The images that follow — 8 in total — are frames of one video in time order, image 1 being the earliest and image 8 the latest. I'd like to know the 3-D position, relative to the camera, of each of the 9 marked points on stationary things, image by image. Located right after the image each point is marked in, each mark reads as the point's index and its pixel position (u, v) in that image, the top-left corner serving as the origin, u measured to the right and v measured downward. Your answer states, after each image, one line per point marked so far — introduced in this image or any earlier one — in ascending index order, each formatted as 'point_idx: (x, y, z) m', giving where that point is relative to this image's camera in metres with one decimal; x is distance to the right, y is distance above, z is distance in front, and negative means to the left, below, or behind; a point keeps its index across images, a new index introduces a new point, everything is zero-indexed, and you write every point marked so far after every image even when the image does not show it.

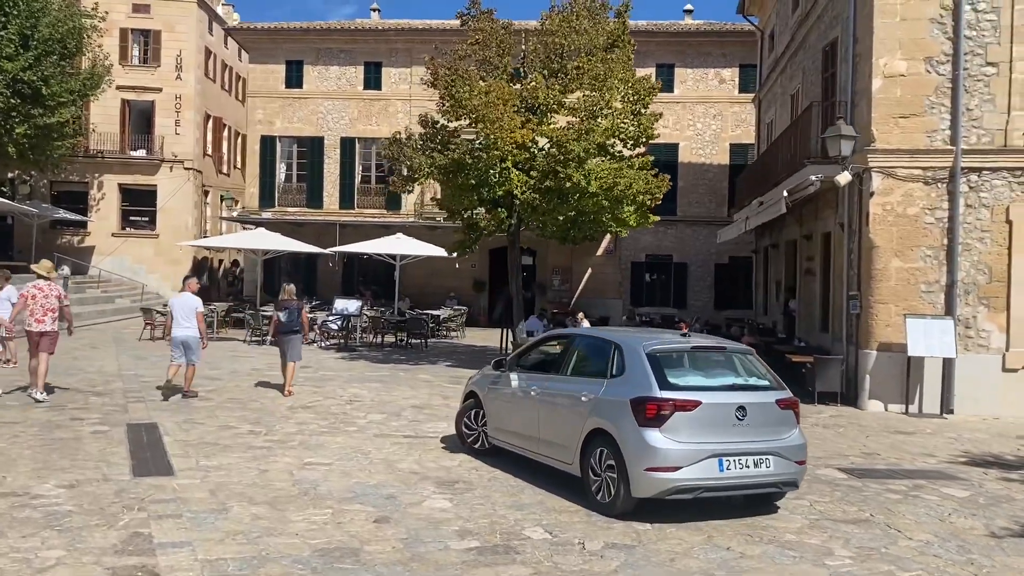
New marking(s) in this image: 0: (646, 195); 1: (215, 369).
0: (+2.1, +1.4, +13.5) m
1: (-4.7, -1.3, +13.9) m
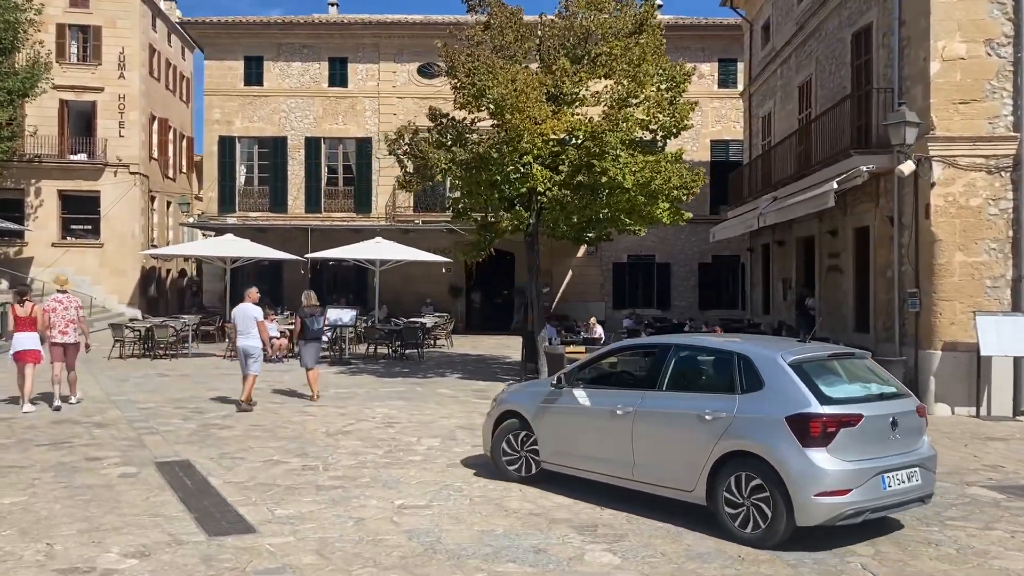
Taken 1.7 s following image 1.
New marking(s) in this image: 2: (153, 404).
0: (+2.5, +1.4, +12.6) m
1: (-4.3, -1.4, +12.5) m
2: (-4.4, -1.4, +10.8) m
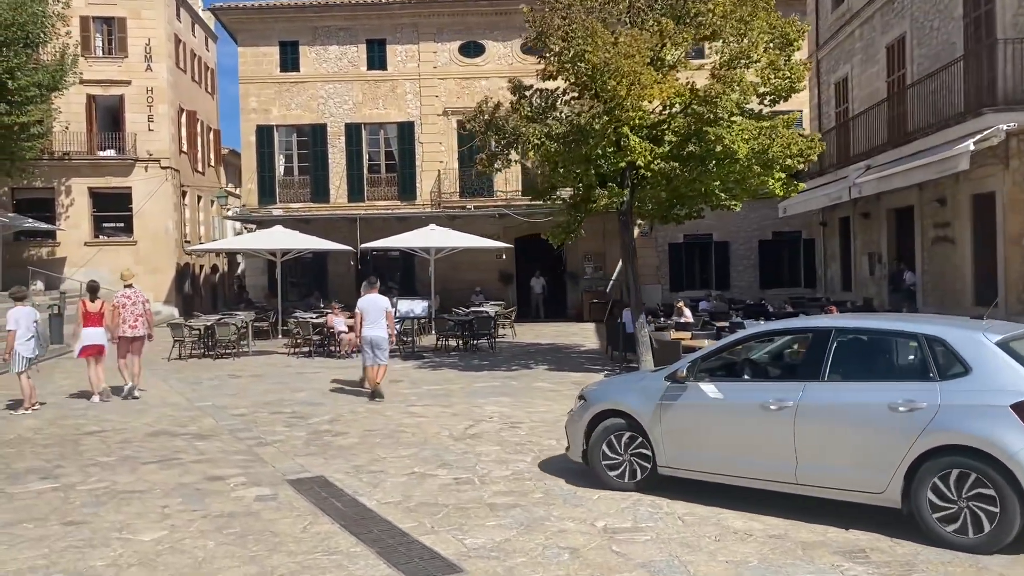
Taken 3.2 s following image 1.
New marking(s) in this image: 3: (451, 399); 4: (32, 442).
0: (+3.8, +1.7, +11.6) m
1: (-2.9, -1.3, +11.6) m
2: (-3.0, -1.4, +9.9) m
3: (-0.8, -1.4, +10.7) m
4: (-4.4, -1.4, +8.0) m
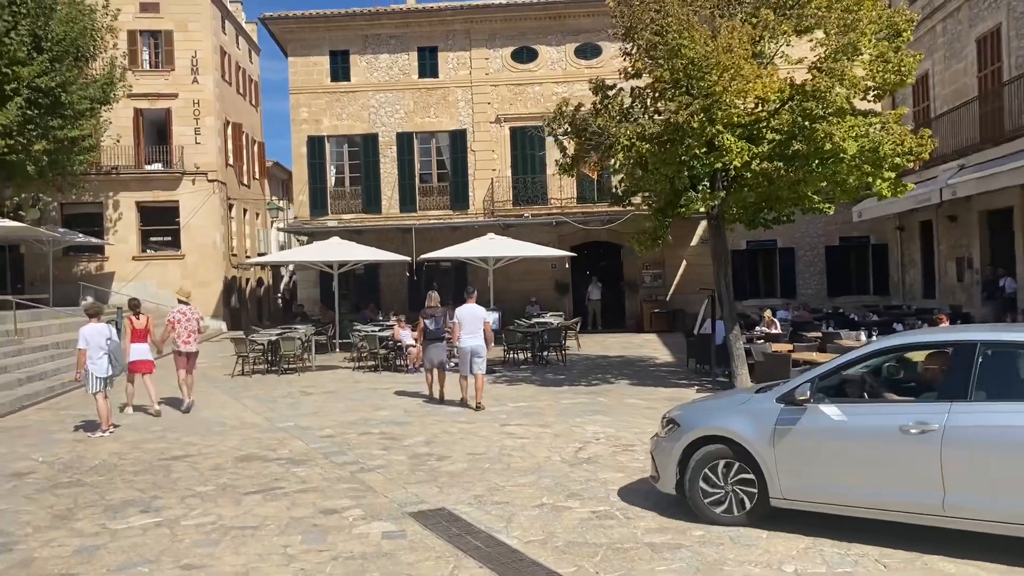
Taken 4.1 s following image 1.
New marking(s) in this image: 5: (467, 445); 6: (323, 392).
0: (+4.9, +1.6, +10.8) m
1: (-1.7, -1.5, +11.0) m
2: (-1.9, -1.5, +9.3) m
3: (+0.4, -1.5, +10.1) m
4: (-3.4, -1.5, +7.5) m
5: (-0.4, -1.5, +8.4) m
6: (-2.7, -1.5, +12.8) m
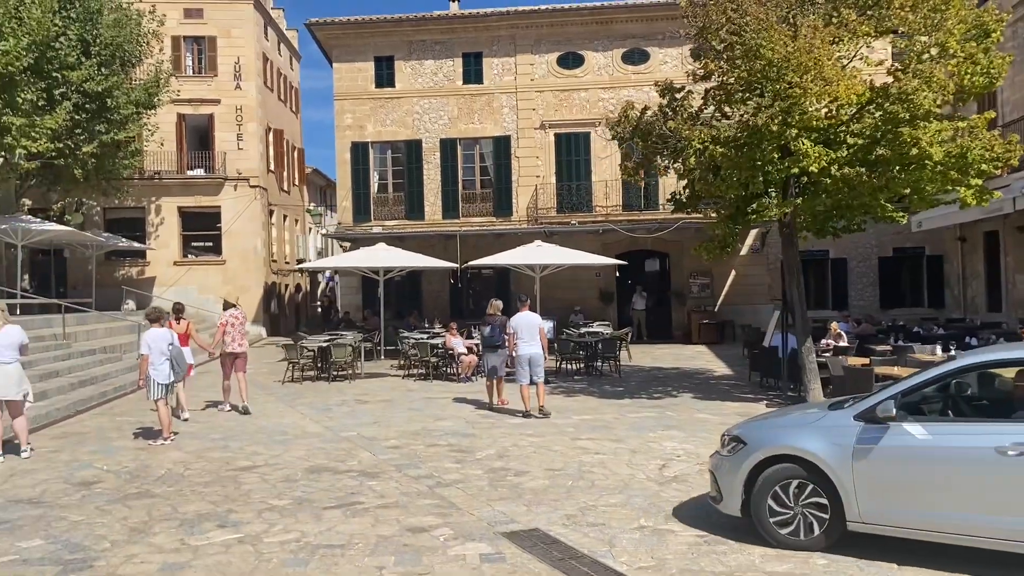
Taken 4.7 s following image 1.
0: (+5.7, +1.5, +10.3) m
1: (-0.9, -1.6, +10.7) m
2: (-1.2, -1.6, +9.0) m
3: (+1.1, -1.6, +9.7) m
4: (-2.7, -1.6, +7.2) m
5: (+0.3, -1.6, +8.0) m
6: (-1.9, -1.6, +12.5) m
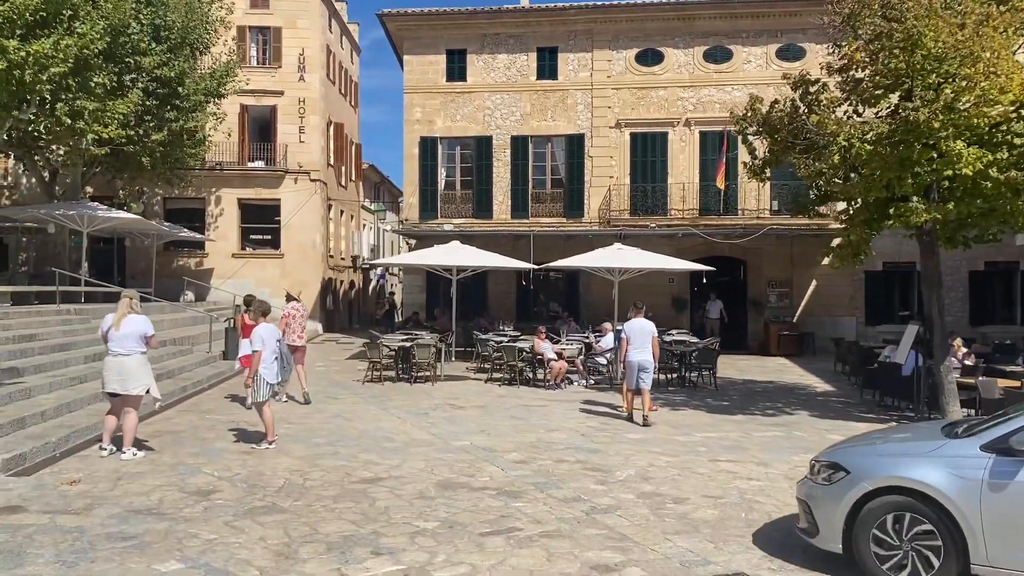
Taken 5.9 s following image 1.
0: (+7.1, +1.3, +9.3) m
1: (+0.4, -1.6, +9.9) m
2: (+0.1, -1.6, +8.2) m
3: (+2.4, -1.6, +8.9) m
4: (-1.5, -1.5, +6.6) m
5: (+1.5, -1.6, +7.2) m
6: (-0.5, -1.6, +11.7) m
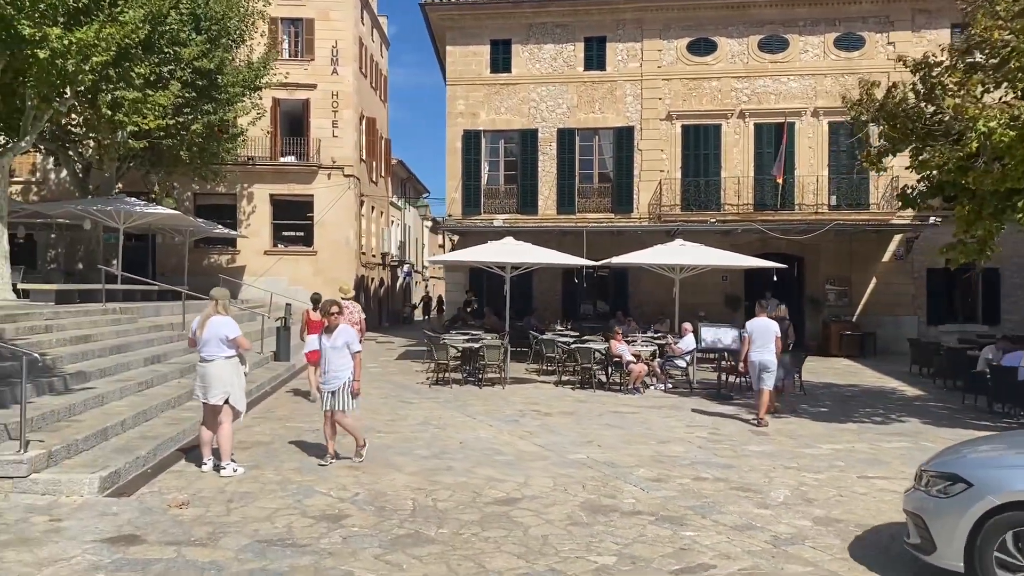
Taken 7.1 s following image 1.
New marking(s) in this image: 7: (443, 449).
0: (+8.2, +1.3, +8.5) m
1: (+1.5, -1.6, +9.2) m
2: (+1.2, -1.6, +7.5) m
3: (+3.5, -1.6, +8.1) m
4: (-0.4, -1.5, +5.8) m
5: (+2.6, -1.6, +6.4) m
6: (+0.6, -1.6, +11.0) m
7: (-0.7, -1.5, +8.4) m
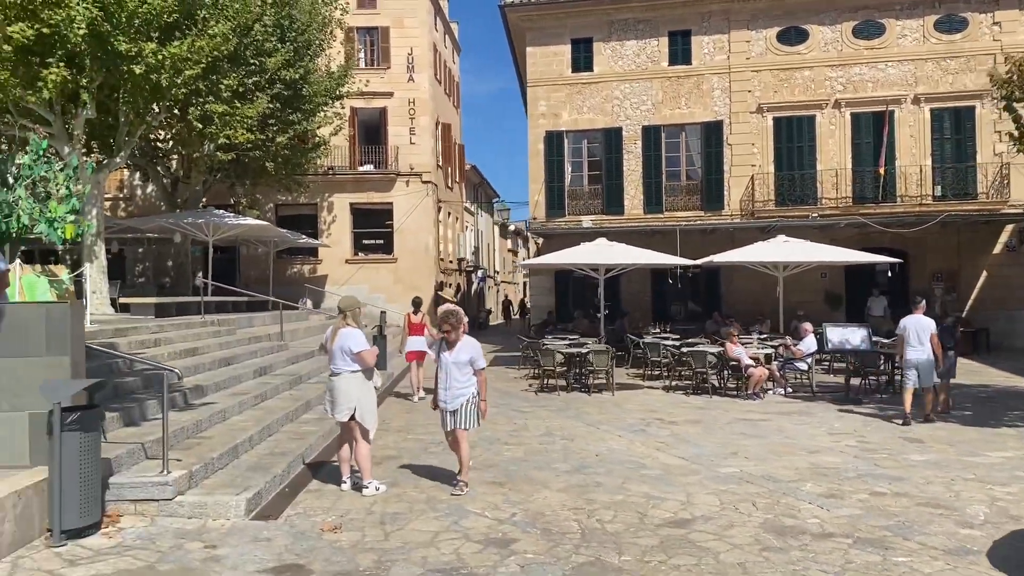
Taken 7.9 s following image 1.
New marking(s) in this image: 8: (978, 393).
0: (+9.4, +1.5, +7.4) m
1: (+2.8, -1.6, +8.5) m
2: (+2.4, -1.6, +6.9) m
3: (+4.8, -1.6, +7.3) m
4: (+0.7, -1.5, +5.3) m
5: (+3.7, -1.5, +5.7) m
6: (+2.1, -1.6, +10.4) m
7: (+0.6, -1.6, +7.9) m
8: (+7.0, -1.5, +13.1) m
